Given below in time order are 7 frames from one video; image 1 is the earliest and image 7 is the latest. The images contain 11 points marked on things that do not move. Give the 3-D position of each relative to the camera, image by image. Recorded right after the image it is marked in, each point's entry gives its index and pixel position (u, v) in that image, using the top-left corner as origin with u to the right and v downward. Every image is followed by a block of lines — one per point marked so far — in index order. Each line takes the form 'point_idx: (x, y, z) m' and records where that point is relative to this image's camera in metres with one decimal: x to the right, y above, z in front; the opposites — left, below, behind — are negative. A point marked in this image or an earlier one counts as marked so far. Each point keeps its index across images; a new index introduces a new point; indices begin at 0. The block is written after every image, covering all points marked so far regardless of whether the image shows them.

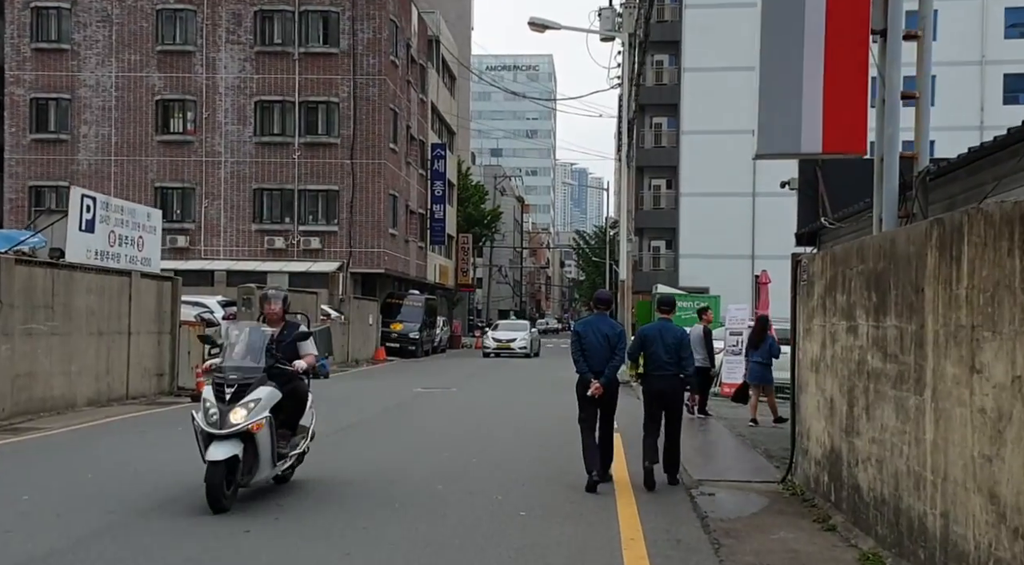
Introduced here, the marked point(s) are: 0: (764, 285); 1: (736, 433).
0: (+5.2, -0.1, +20.0) m
1: (+3.1, -2.1, +13.3) m
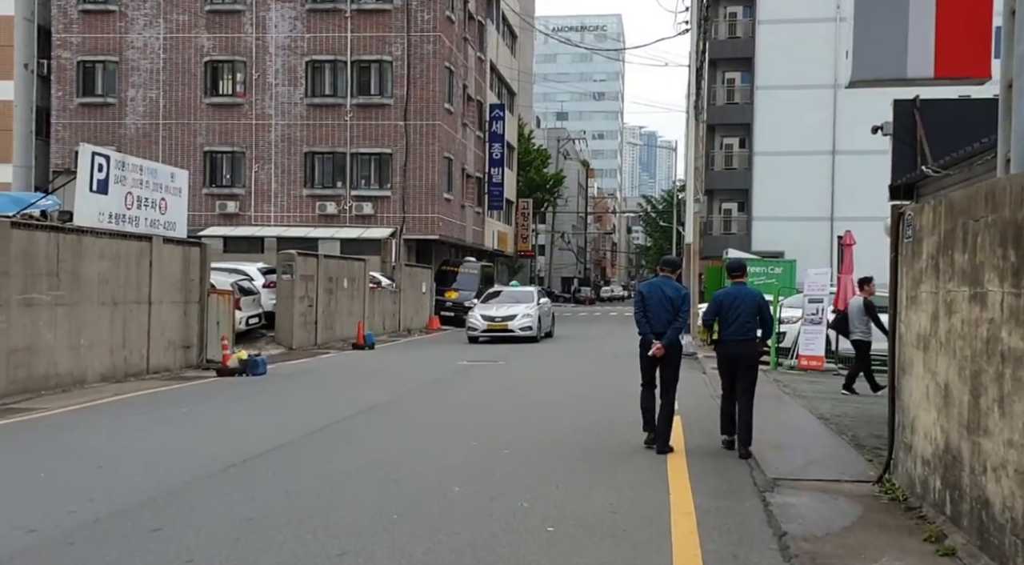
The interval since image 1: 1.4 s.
0: (+6.2, +0.6, +18.0) m
1: (+3.6, -1.6, +11.5) m
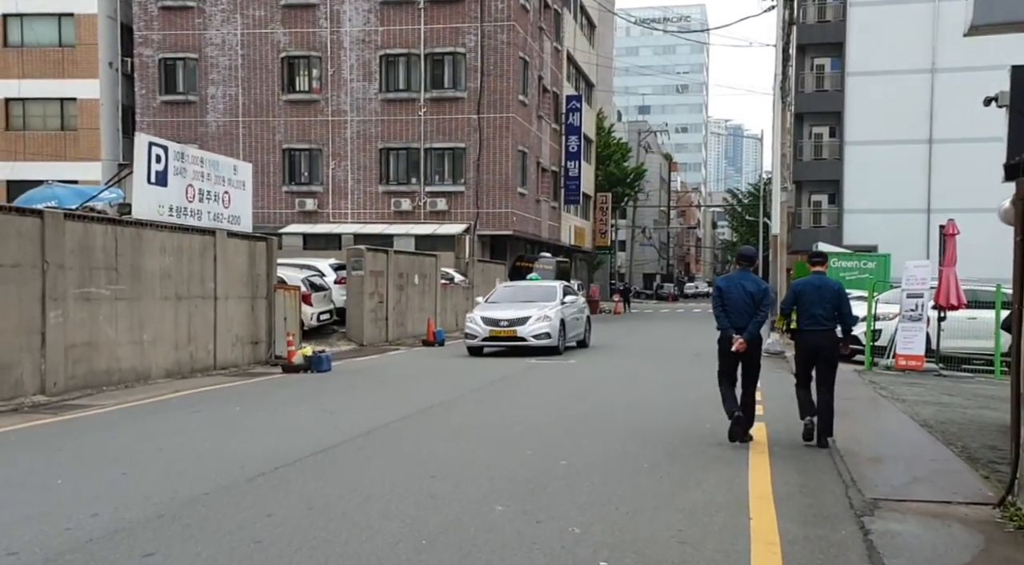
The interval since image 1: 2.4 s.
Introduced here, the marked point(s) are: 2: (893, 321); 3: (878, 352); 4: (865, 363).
0: (+7.4, +0.8, +16.6) m
1: (+4.4, -1.5, +10.3) m
2: (+7.1, -0.7, +18.4) m
3: (+6.9, -1.3, +18.6) m
4: (+6.4, -1.5, +17.8) m
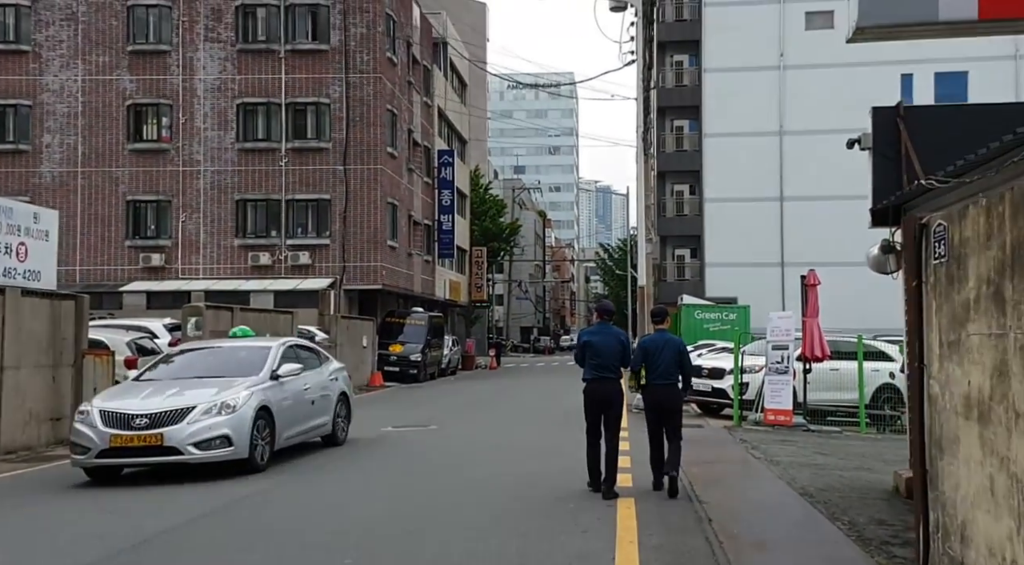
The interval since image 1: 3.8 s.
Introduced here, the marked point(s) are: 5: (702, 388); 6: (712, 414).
0: (+5.0, -0.1, +16.0) m
1: (+2.8, -2.0, +9.3) m
2: (+4.5, -1.7, +17.7) m
3: (+4.3, -2.3, +17.8) m
4: (+3.9, -2.4, +16.9) m
5: (+3.6, -2.0, +18.3) m
6: (+3.9, -2.6, +19.0) m
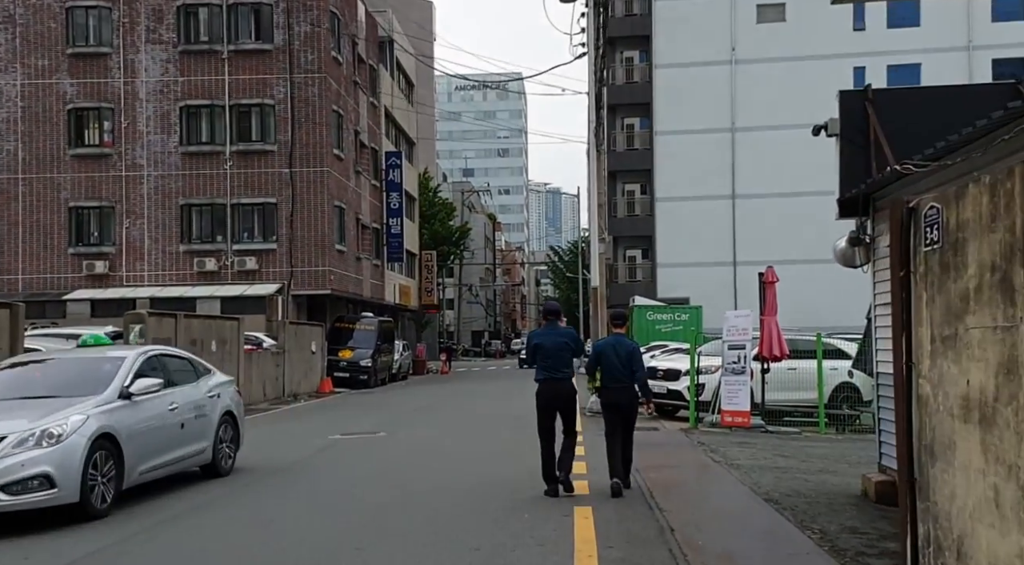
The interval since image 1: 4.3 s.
0: (+4.3, 0.0, +15.9) m
1: (+2.4, -2.0, +9.1) m
2: (+3.7, -1.6, +17.6) m
3: (+3.5, -2.3, +17.7) m
4: (+3.1, -2.4, +16.8) m
5: (+2.7, -2.0, +18.1) m
6: (+3.0, -2.6, +18.9) m
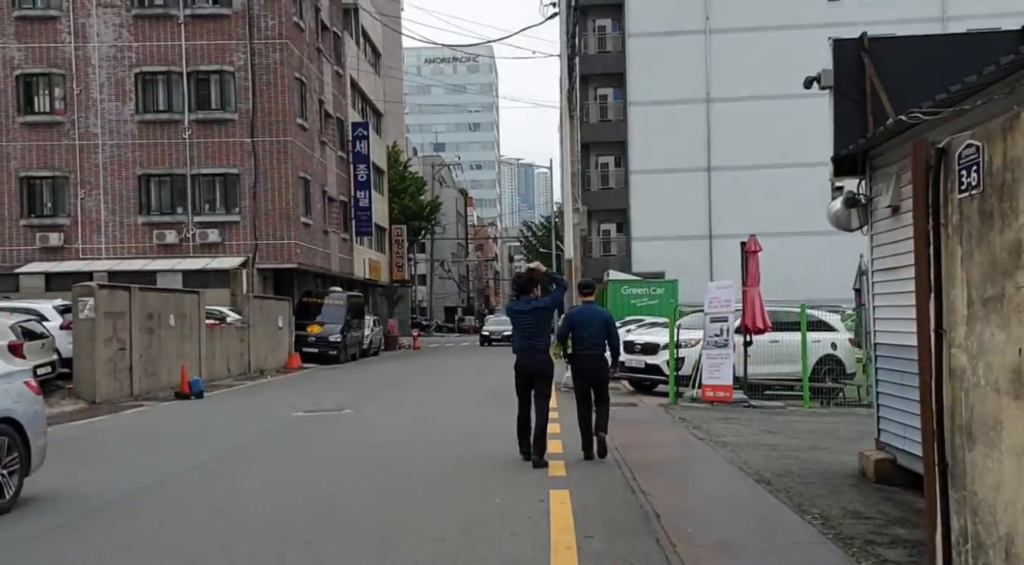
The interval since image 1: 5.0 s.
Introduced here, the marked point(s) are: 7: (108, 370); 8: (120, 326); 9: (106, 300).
0: (+3.8, +0.4, +15.3) m
1: (+2.1, -1.7, +8.5) m
2: (+3.2, -1.1, +16.9) m
3: (+3.0, -1.7, +17.1) m
4: (+2.6, -1.9, +16.2) m
5: (+2.2, -1.5, +17.5) m
6: (+2.5, -2.0, +18.2) m
7: (-7.7, -1.7, +18.6) m
8: (-7.7, -0.9, +19.1) m
9: (-7.7, -0.3, +18.7) m
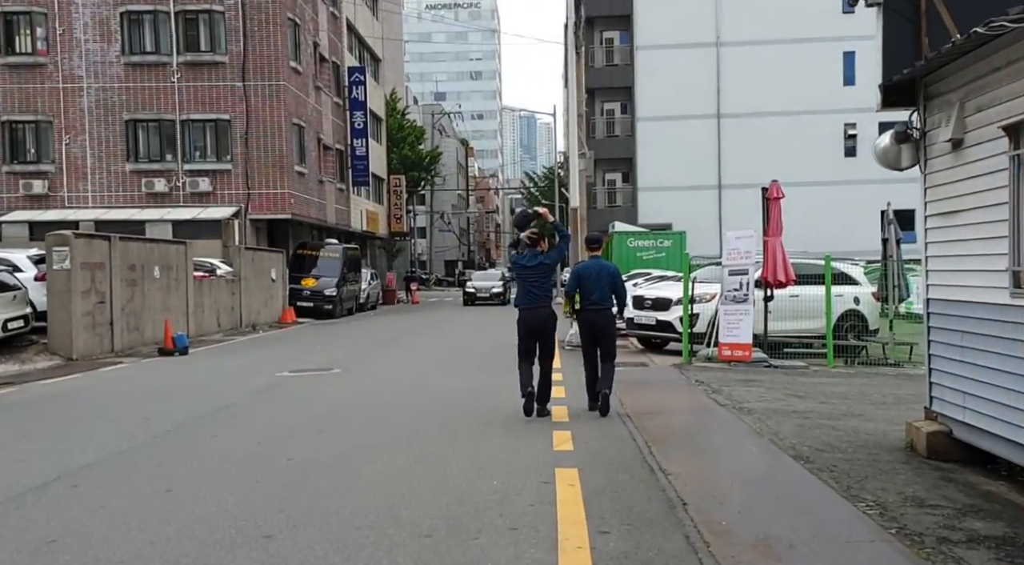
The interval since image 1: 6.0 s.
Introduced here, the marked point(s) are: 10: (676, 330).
0: (+3.8, +1.2, +14.1) m
1: (+2.1, -1.3, +7.4) m
2: (+3.2, -0.3, +15.9) m
3: (+3.0, -0.9, +16.0) m
4: (+2.6, -1.1, +15.1) m
5: (+2.2, -0.6, +16.4) m
6: (+2.5, -1.2, +17.2) m
7: (-7.7, -0.8, +17.6) m
8: (-7.6, +0.1, +18.0) m
9: (-7.7, +0.6, +17.6) m
10: (+2.7, -0.8, +16.0) m
